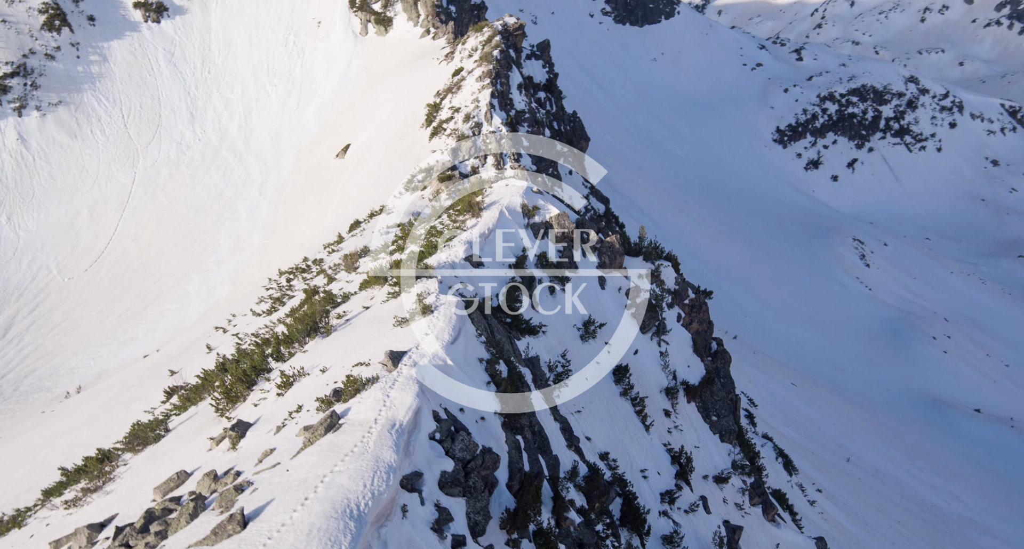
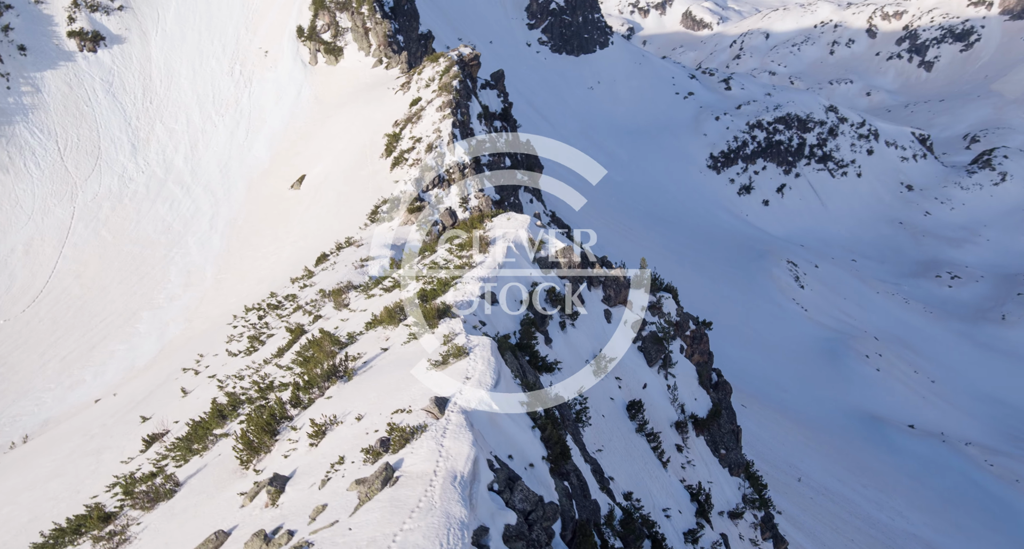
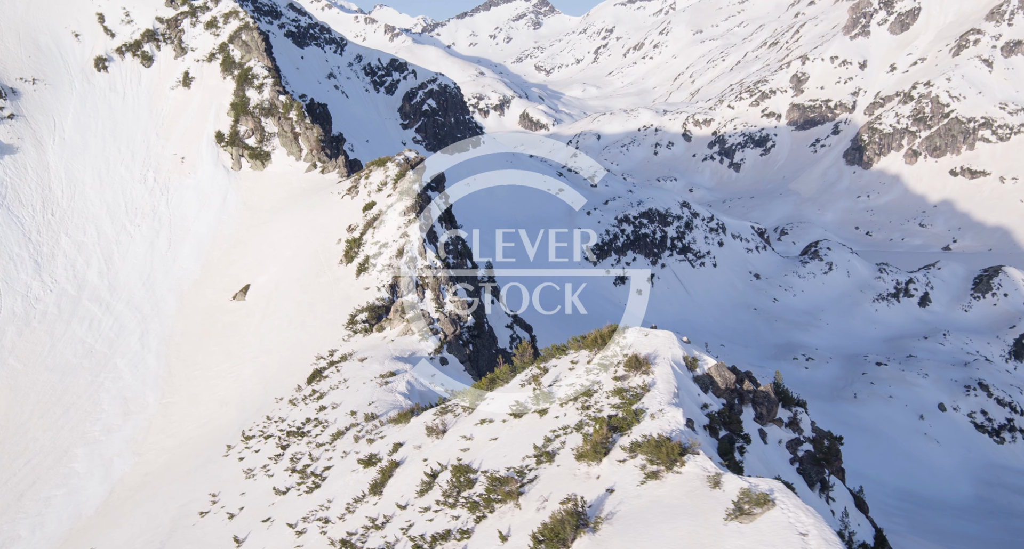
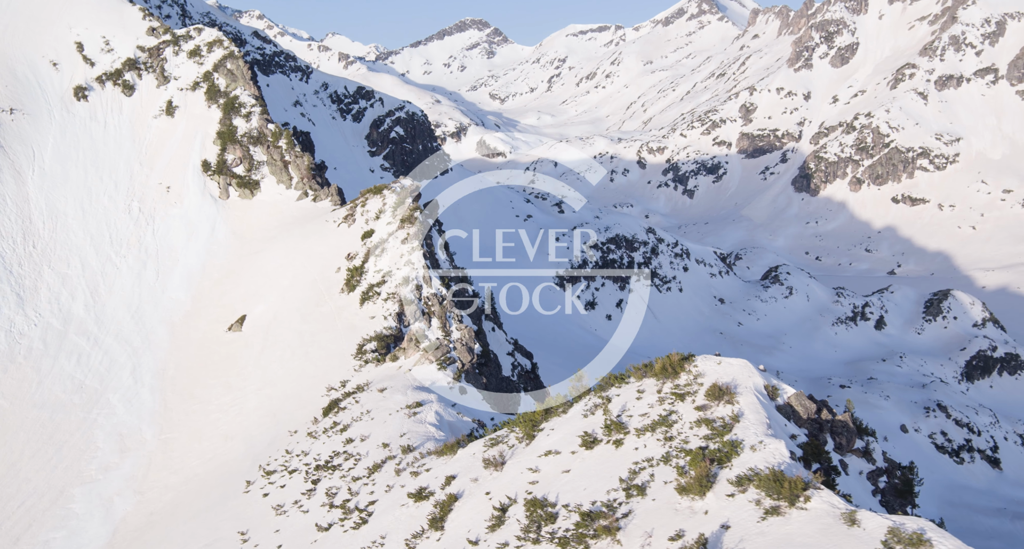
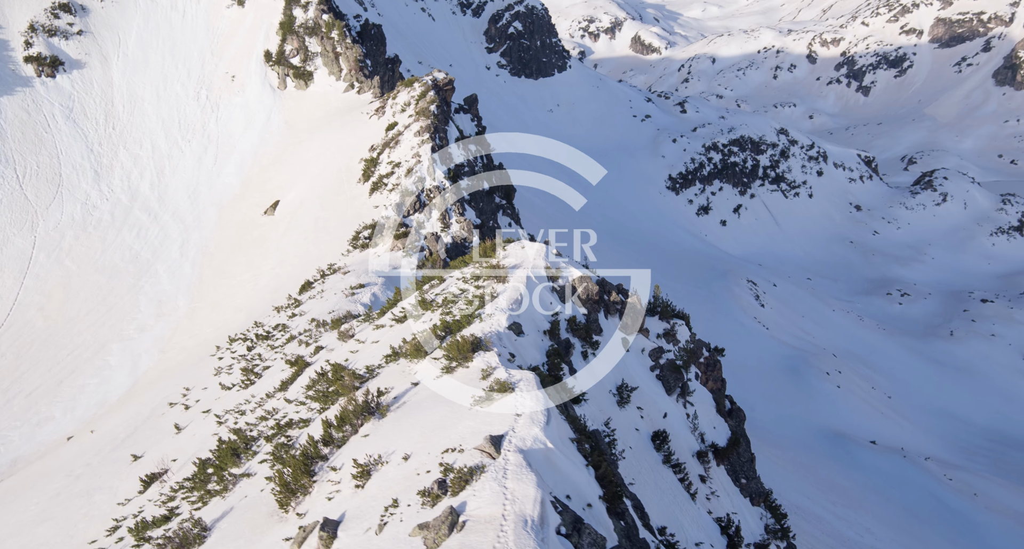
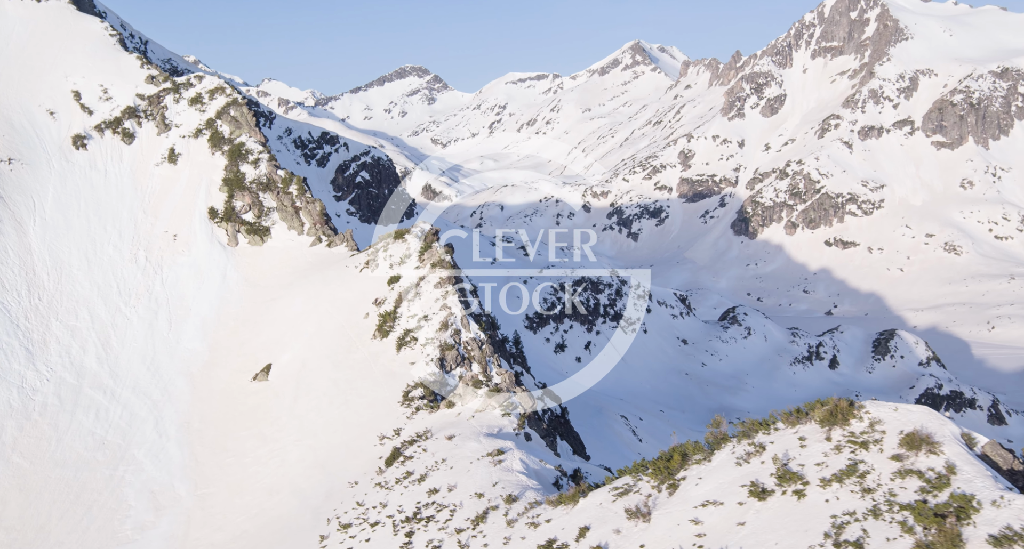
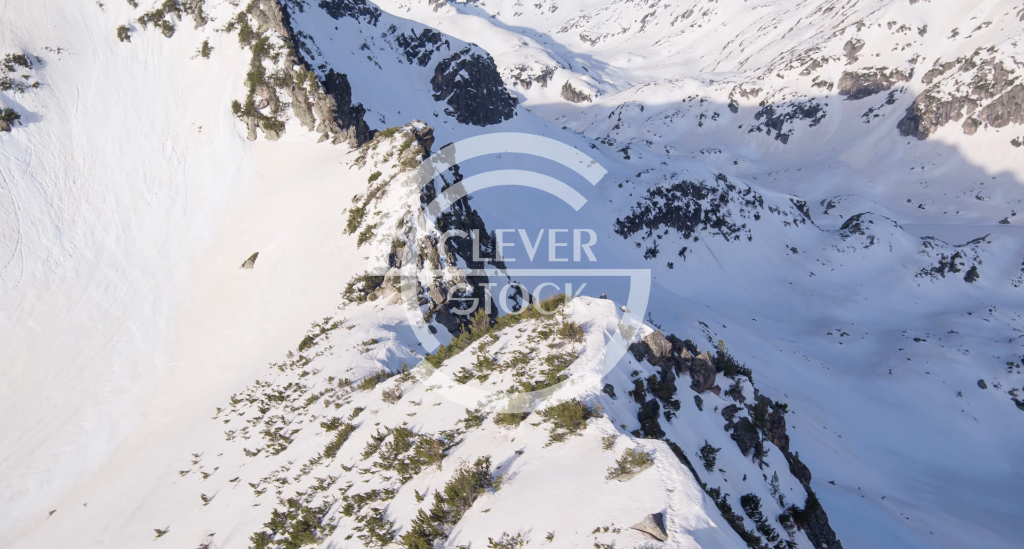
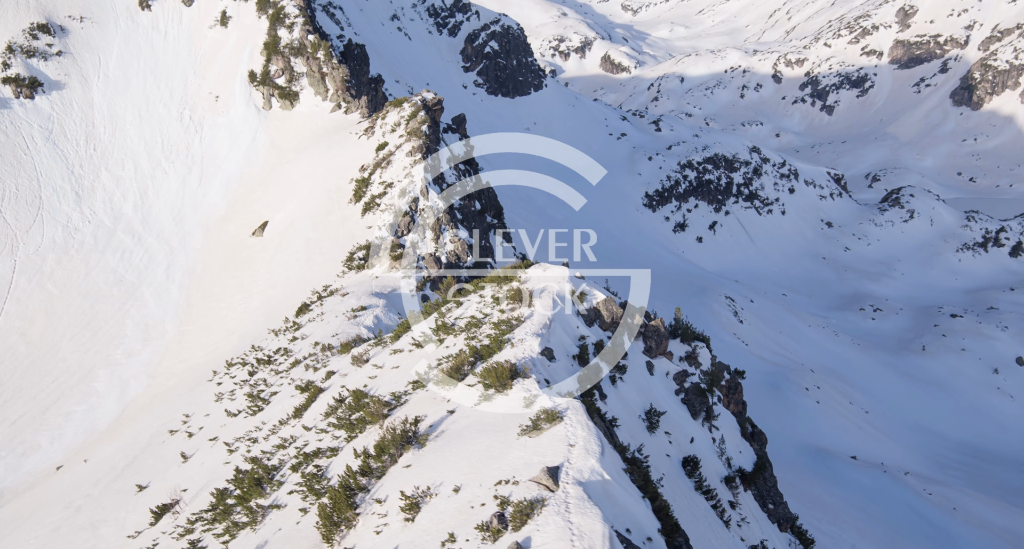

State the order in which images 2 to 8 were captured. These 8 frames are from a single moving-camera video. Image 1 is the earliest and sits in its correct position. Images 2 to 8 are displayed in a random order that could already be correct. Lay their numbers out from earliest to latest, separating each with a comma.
2, 5, 8, 7, 3, 4, 6
